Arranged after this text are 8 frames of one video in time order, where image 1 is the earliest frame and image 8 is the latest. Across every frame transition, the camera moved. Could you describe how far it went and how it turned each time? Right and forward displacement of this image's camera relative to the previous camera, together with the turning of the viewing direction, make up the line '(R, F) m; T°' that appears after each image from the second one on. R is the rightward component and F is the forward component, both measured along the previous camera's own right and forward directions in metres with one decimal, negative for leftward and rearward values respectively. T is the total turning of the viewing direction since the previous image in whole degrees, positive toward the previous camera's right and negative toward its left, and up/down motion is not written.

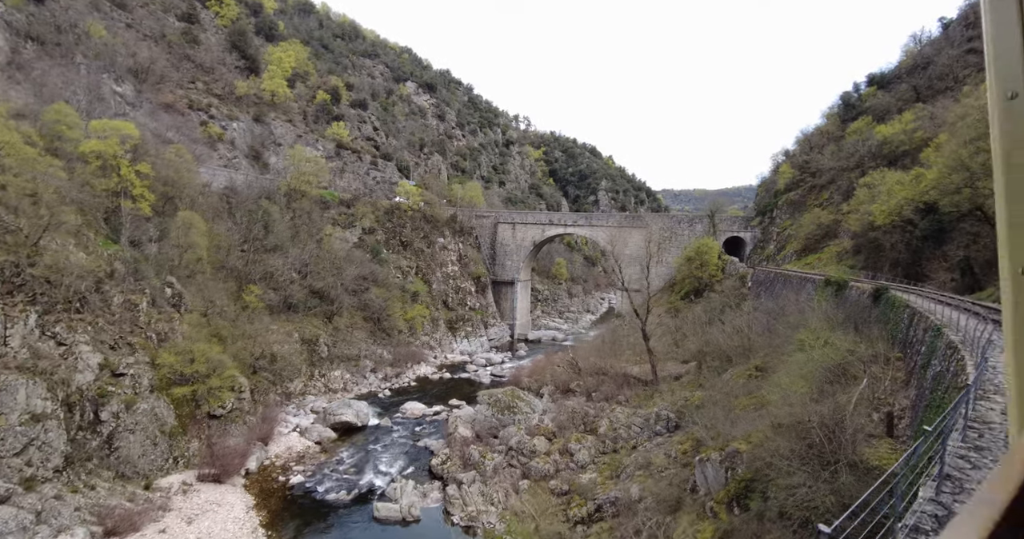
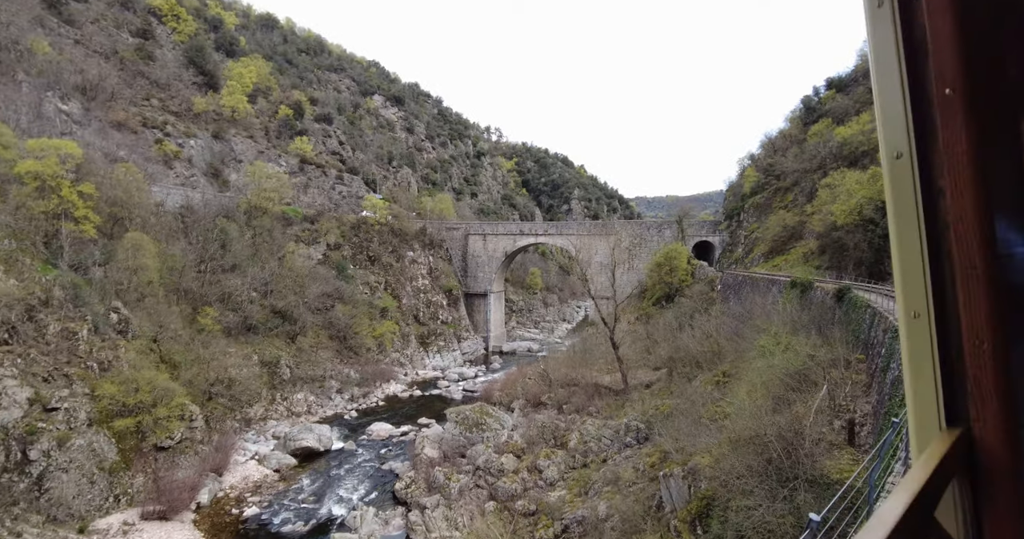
(+0.3, +0.3) m; +2°
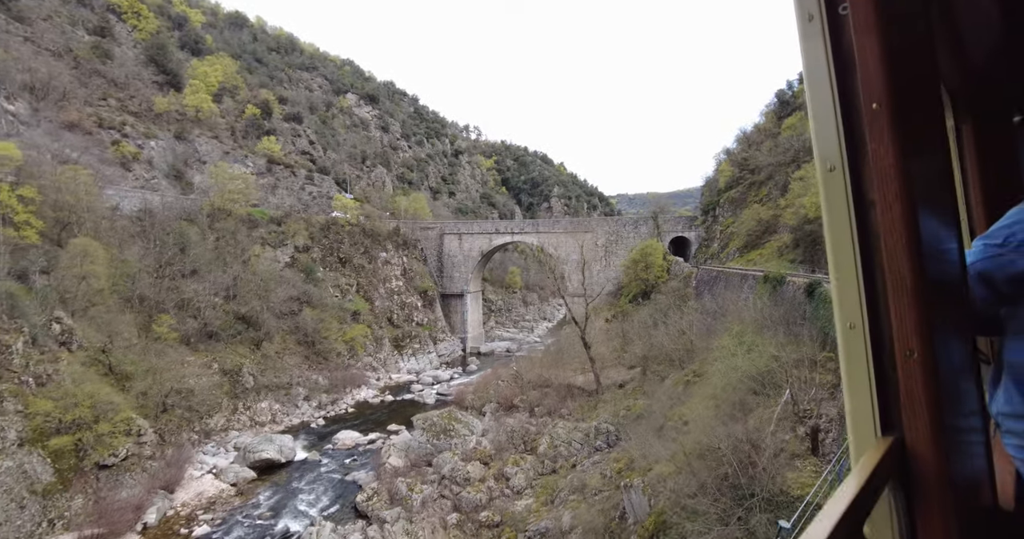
(+0.4, +0.4) m; +2°
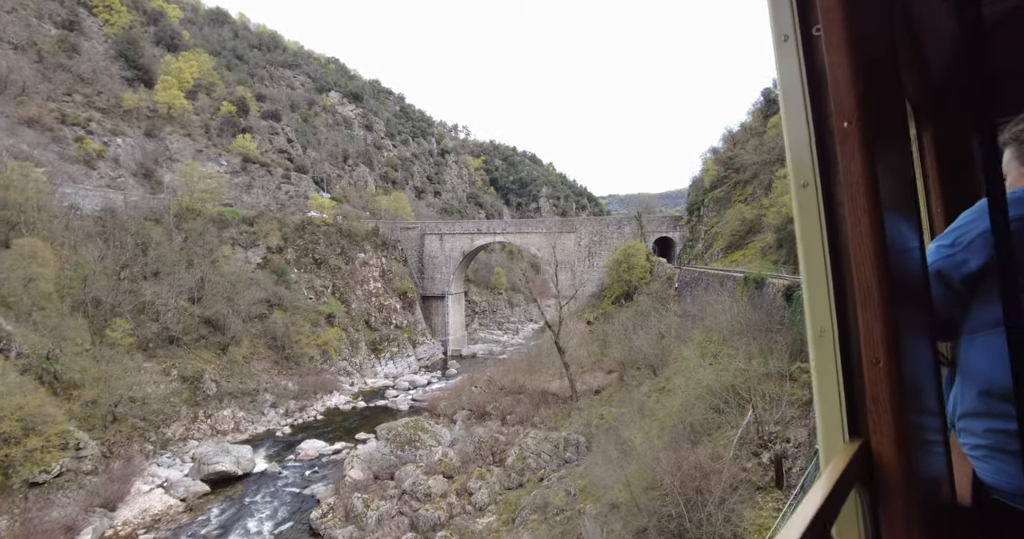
(+0.4, +0.5) m; +1°
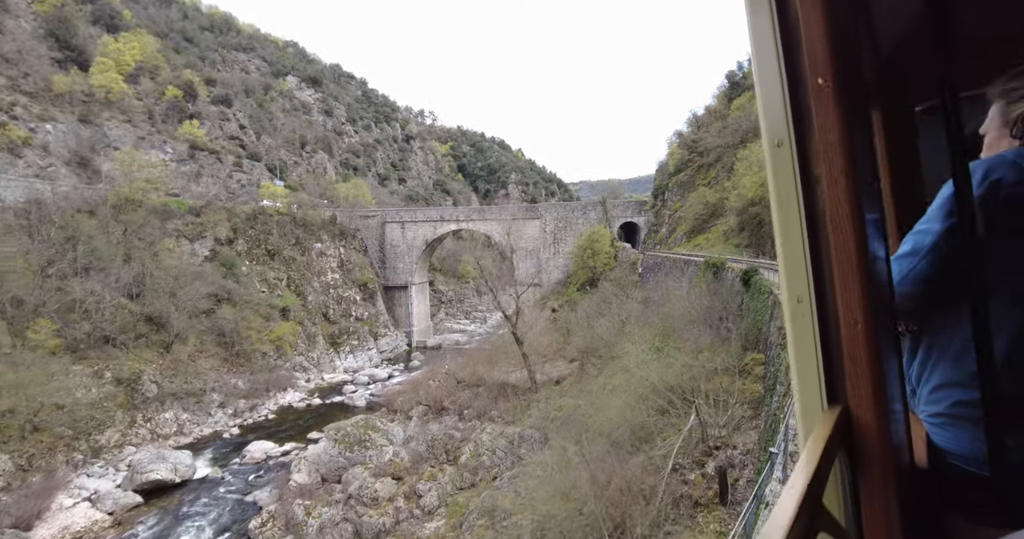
(+0.4, +0.5) m; +3°
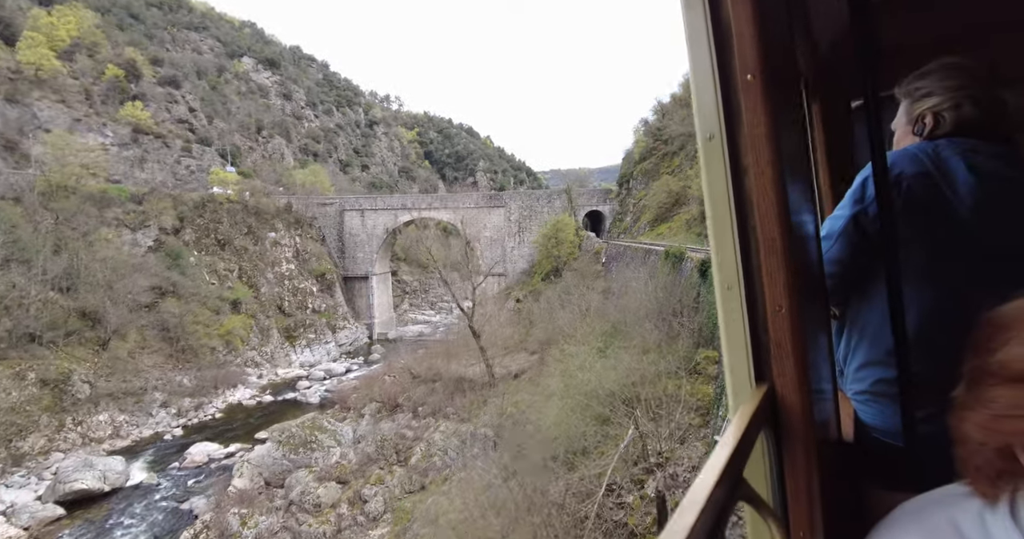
(+0.3, +0.4) m; +3°
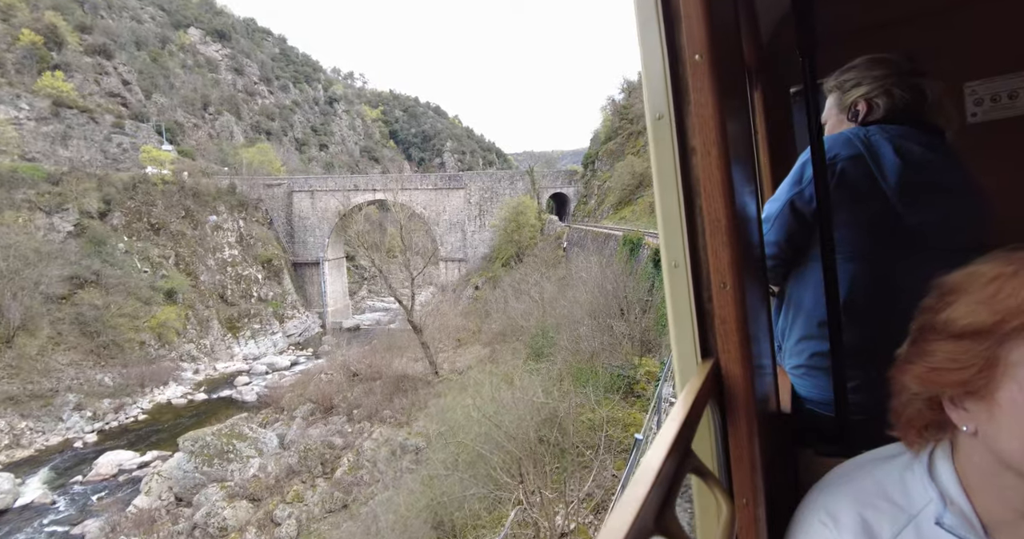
(+0.5, +0.9) m; +3°
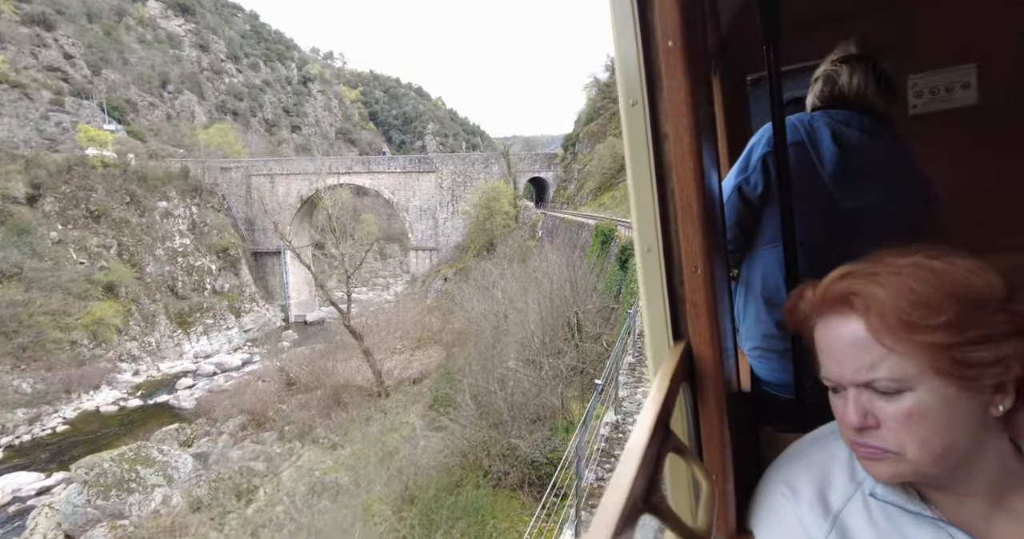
(+0.5, +1.2) m; +1°
